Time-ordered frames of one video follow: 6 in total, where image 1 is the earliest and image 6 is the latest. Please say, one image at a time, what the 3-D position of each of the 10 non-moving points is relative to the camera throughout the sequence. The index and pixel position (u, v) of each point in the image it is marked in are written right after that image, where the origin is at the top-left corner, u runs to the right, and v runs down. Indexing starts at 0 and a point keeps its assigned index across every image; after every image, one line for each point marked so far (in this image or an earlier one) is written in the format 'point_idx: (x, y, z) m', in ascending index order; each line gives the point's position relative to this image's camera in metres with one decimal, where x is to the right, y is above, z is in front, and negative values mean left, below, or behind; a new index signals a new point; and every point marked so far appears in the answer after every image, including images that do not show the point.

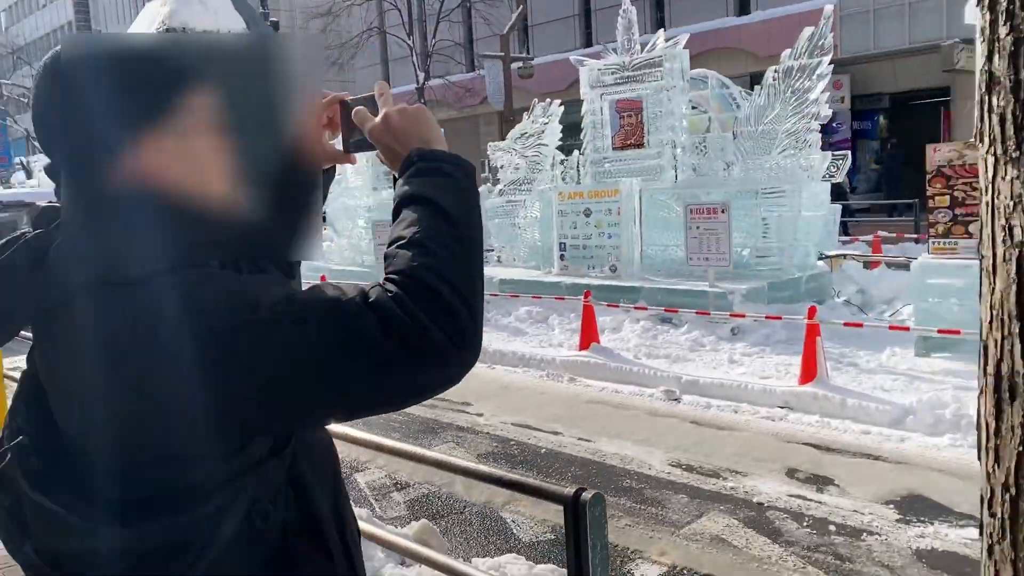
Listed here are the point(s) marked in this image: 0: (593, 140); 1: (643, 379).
0: (+1.0, +1.9, +11.2) m
1: (+1.1, -0.8, +7.6) m
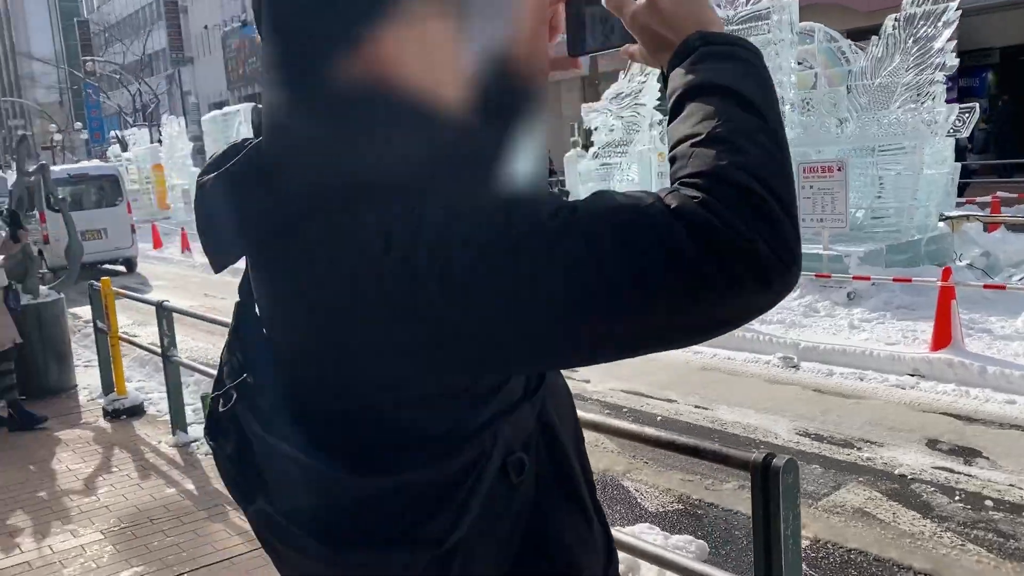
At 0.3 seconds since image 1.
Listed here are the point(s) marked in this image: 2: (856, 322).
0: (+2.2, +2.3, +10.7) m
1: (+2.0, -0.5, +7.3) m
2: (+2.9, -0.3, +7.6) m
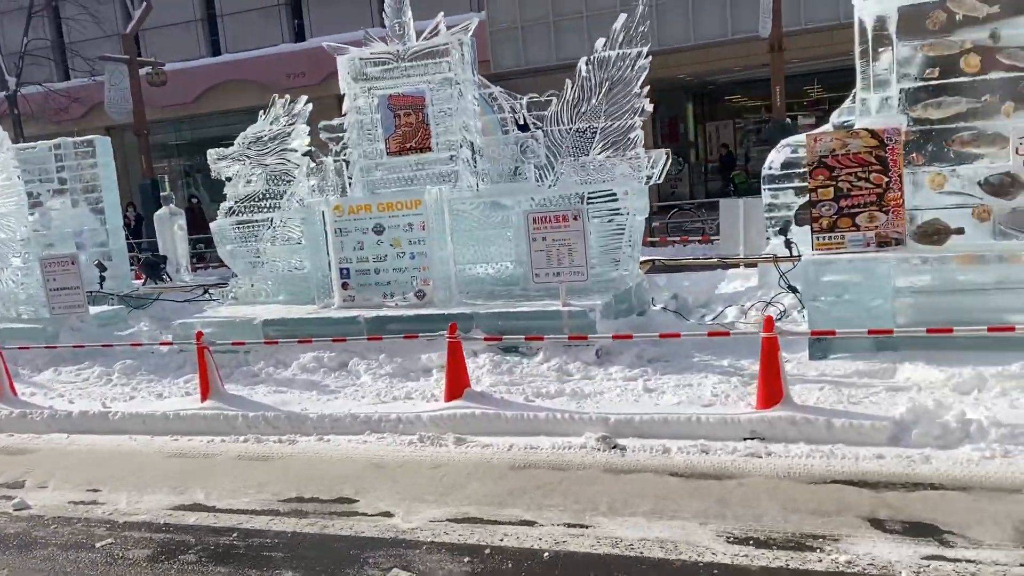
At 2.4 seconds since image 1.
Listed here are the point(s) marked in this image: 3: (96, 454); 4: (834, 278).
0: (-1.6, +1.5, +9.2) m
1: (+0.3, -0.9, +6.0) m
2: (+0.9, -0.7, +6.8) m
3: (-3.2, -1.3, +6.7) m
4: (+2.5, +0.1, +6.9) m
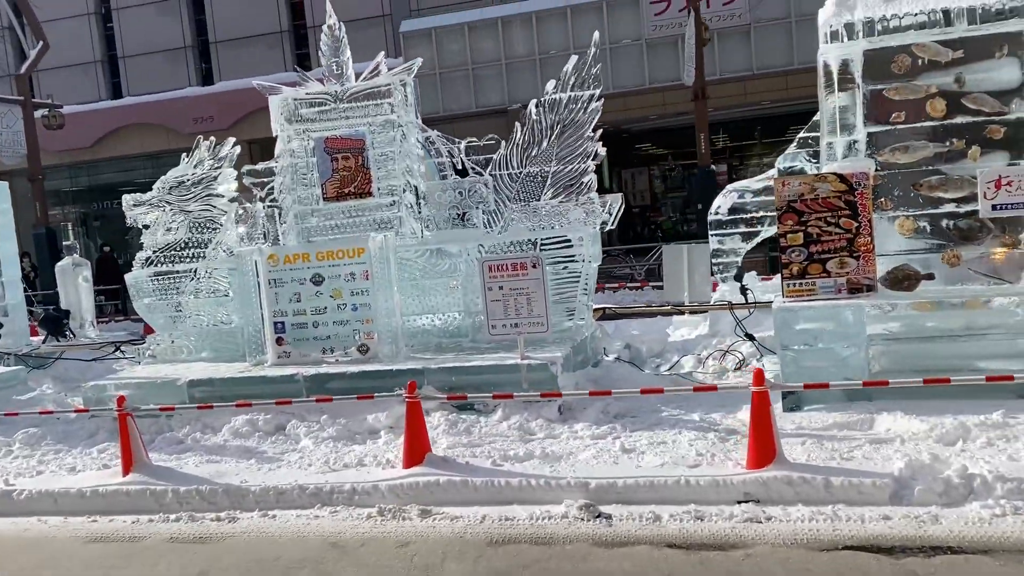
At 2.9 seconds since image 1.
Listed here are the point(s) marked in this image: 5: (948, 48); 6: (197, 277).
0: (-2.1, +1.0, +8.6) m
1: (+0.1, -1.3, +5.5) m
2: (+0.6, -1.1, +6.4) m
3: (-3.4, -1.7, +5.8) m
4: (+2.2, -0.3, +6.6) m
5: (+3.1, +1.7, +6.3) m
6: (-3.2, +0.1, +8.9) m
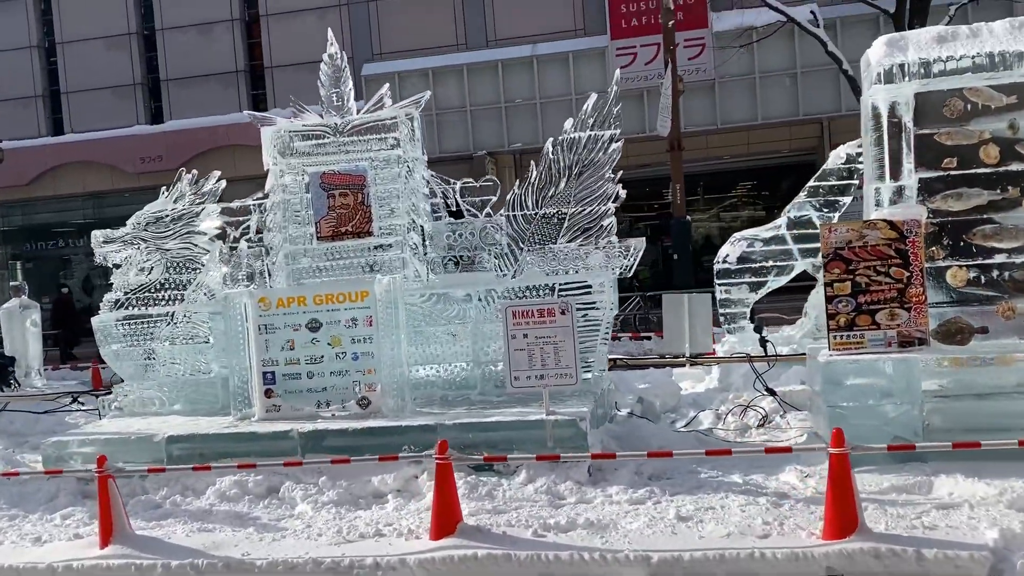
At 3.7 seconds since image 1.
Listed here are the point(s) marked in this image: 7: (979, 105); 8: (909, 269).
0: (-2.0, +0.6, +8.0) m
1: (+0.4, -1.6, +4.9) m
2: (+0.9, -1.4, +5.8) m
3: (-3.1, -1.9, +5.0) m
4: (+2.4, -0.7, +6.2) m
5: (+3.4, +1.3, +6.1) m
6: (-3.1, -0.3, +8.2) m
7: (+3.2, +1.3, +6.1) m
8: (+2.8, +0.1, +6.2) m
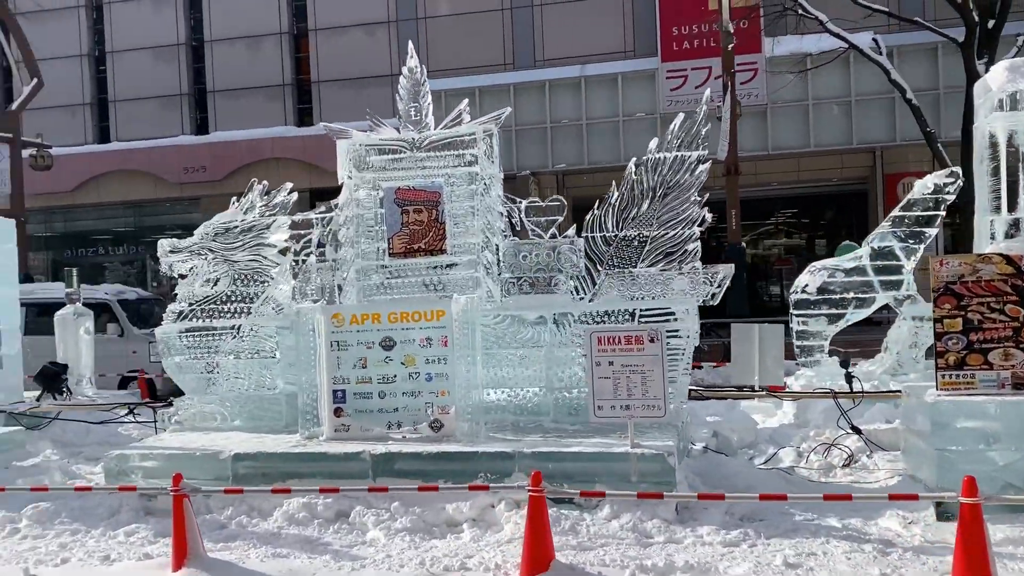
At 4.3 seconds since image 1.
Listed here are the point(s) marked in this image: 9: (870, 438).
0: (-1.4, +0.4, +7.8) m
1: (+0.9, -1.7, +4.6) m
2: (+1.4, -1.6, +5.5) m
3: (-2.6, -1.9, +4.7) m
4: (+3.0, -0.9, +5.9) m
5: (+4.0, +1.1, +5.8) m
6: (-2.4, -0.4, +8.0) m
7: (+3.9, +1.0, +5.8) m
8: (+3.4, -0.1, +5.8) m
9: (+3.1, -1.3, +7.7) m
